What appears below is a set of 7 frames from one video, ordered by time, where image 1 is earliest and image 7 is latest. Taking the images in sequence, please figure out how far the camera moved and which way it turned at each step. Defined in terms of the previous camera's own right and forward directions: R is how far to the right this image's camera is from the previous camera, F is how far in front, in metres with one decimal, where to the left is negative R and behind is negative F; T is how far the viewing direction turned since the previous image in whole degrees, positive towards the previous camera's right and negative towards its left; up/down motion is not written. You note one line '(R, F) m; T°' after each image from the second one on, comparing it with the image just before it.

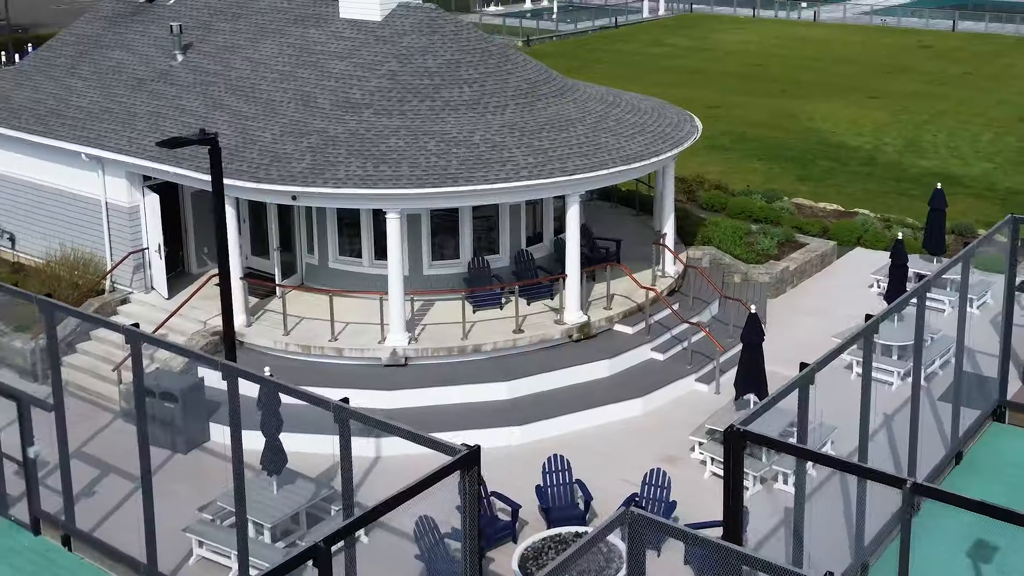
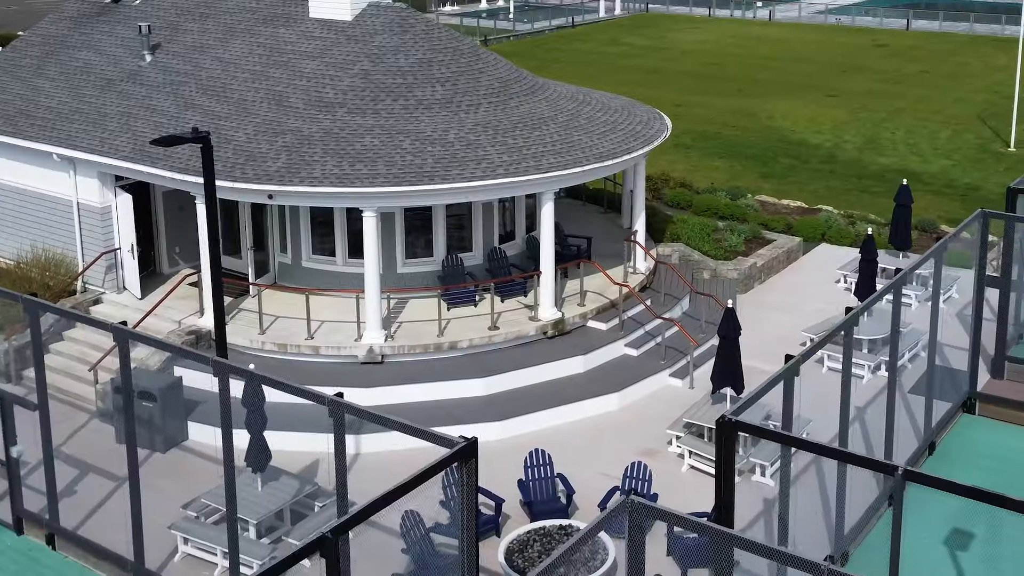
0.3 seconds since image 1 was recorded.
(-0.4, -0.2) m; +2°
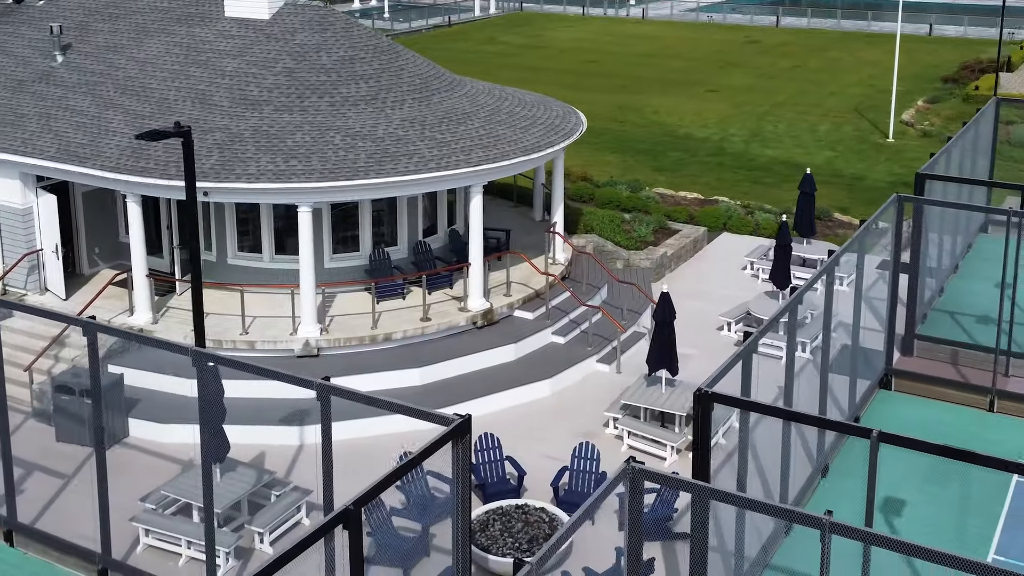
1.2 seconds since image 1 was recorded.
(-1.3, -0.6) m; +7°
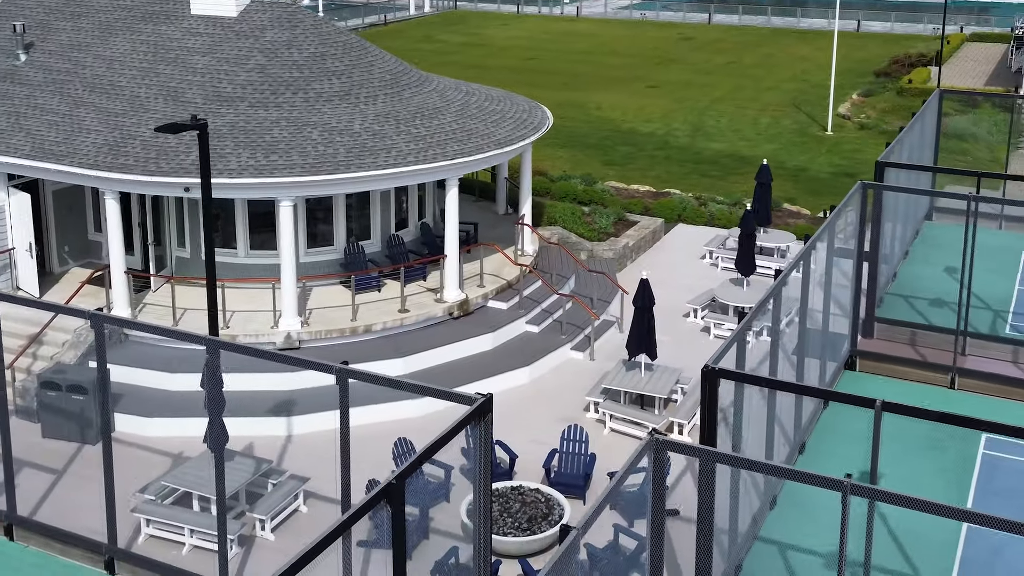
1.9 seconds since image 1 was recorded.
(-1.0, -0.5) m; +4°
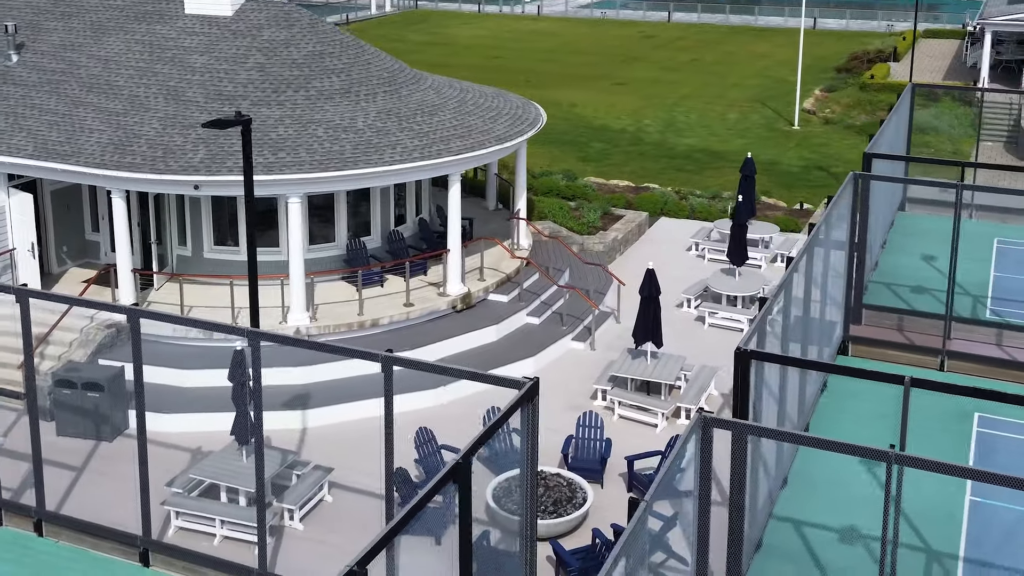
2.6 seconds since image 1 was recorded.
(-1.1, -0.4) m; +3°
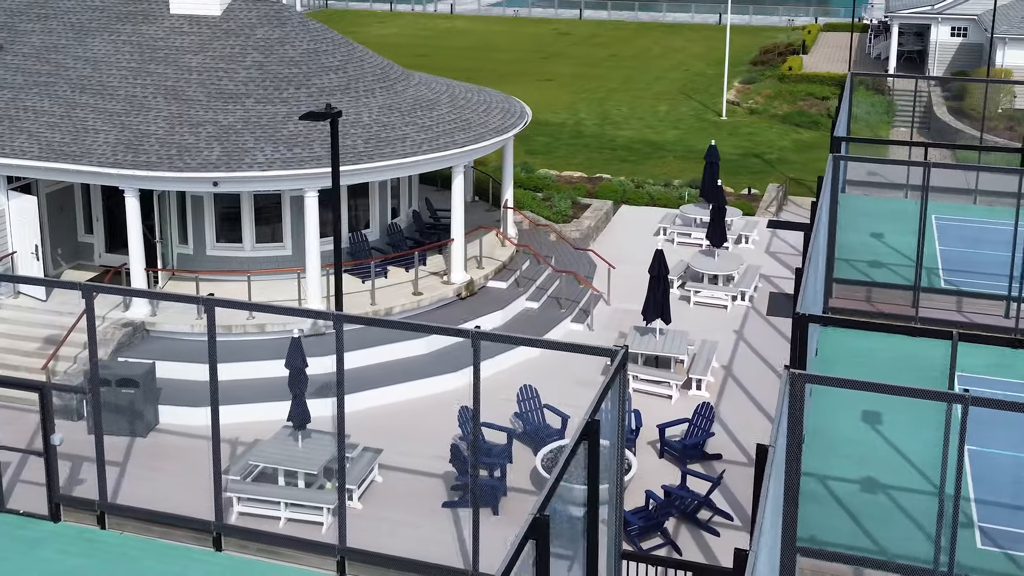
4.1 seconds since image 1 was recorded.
(-2.6, -0.8) m; +6°
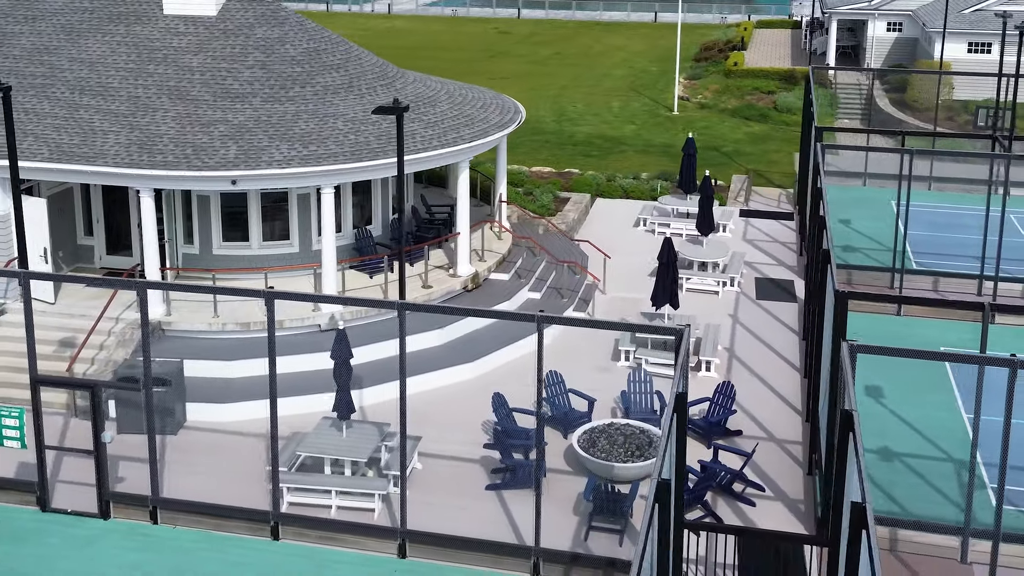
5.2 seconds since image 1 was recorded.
(-2.0, -0.5) m; +4°
